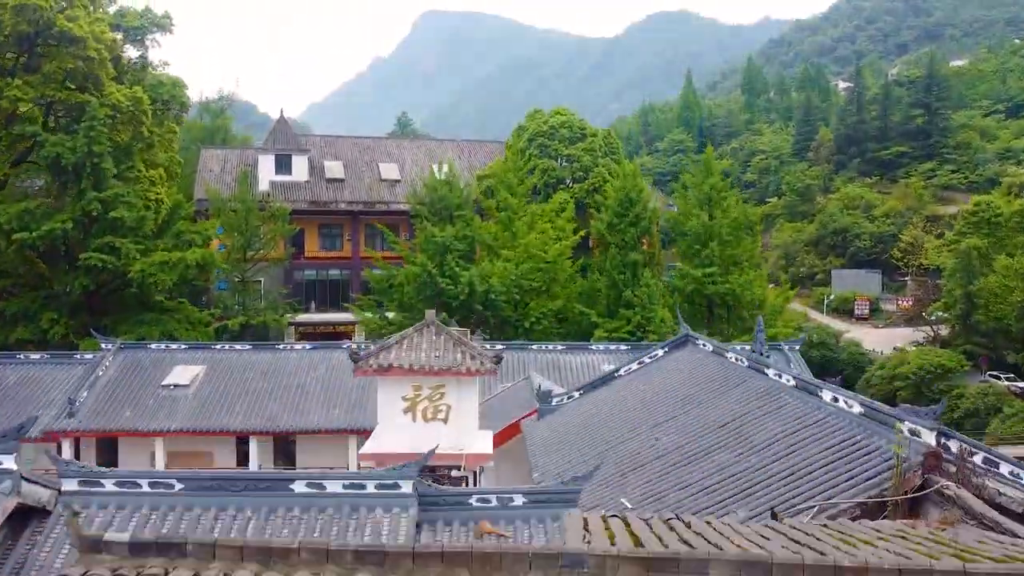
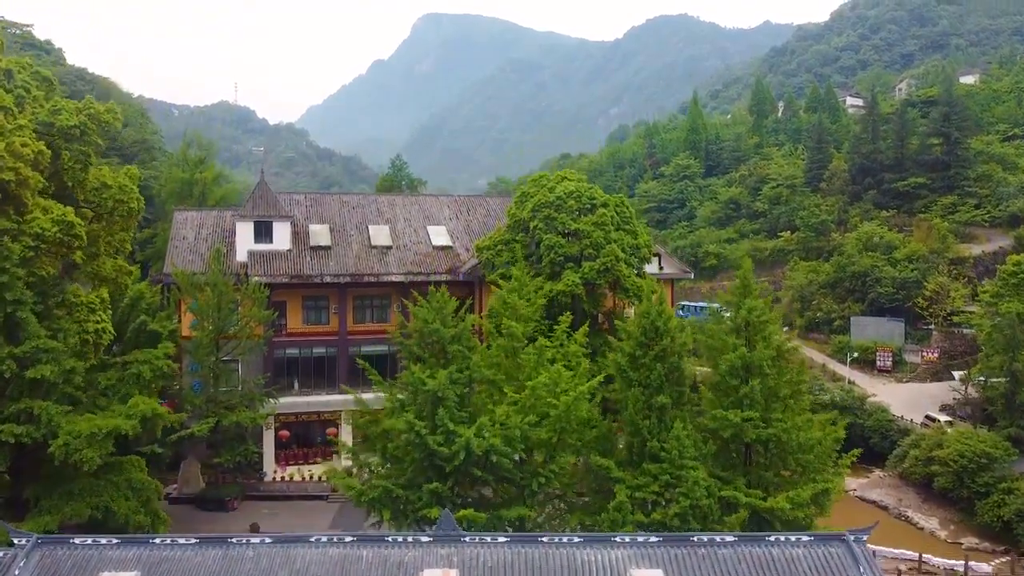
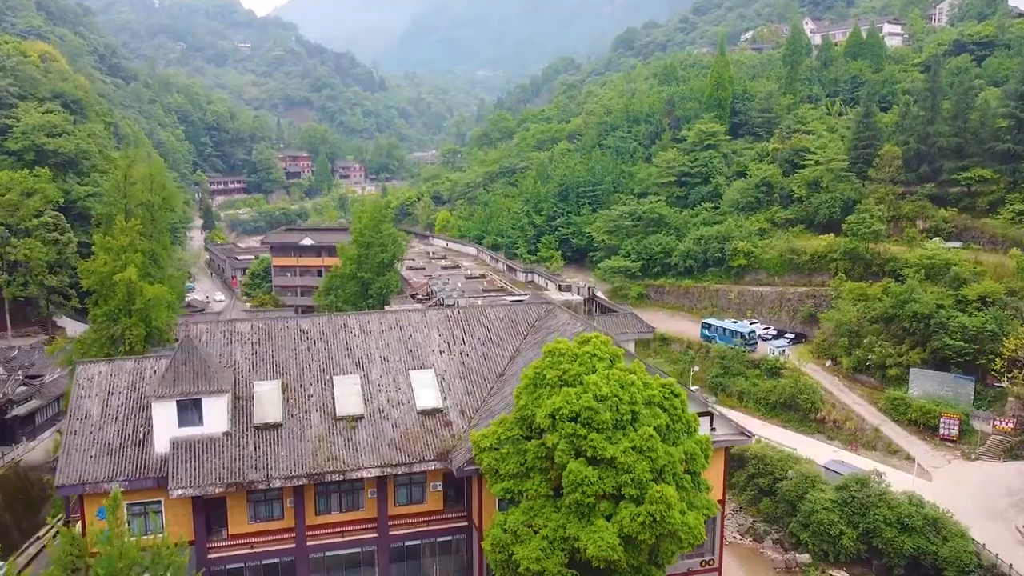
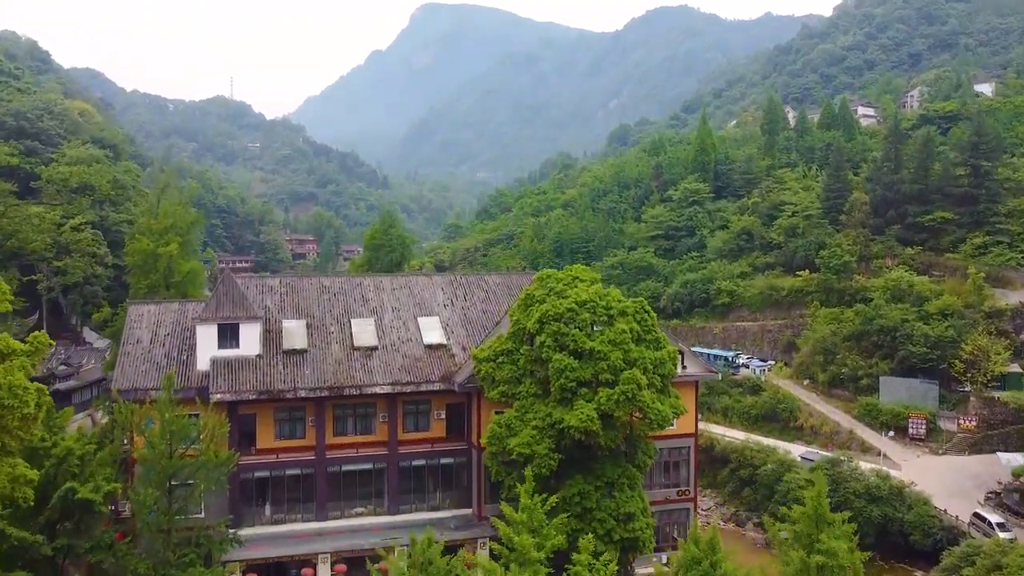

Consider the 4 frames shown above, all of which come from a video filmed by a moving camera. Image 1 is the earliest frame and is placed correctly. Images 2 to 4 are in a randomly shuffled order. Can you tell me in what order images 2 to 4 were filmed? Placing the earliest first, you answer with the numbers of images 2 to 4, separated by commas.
2, 4, 3
